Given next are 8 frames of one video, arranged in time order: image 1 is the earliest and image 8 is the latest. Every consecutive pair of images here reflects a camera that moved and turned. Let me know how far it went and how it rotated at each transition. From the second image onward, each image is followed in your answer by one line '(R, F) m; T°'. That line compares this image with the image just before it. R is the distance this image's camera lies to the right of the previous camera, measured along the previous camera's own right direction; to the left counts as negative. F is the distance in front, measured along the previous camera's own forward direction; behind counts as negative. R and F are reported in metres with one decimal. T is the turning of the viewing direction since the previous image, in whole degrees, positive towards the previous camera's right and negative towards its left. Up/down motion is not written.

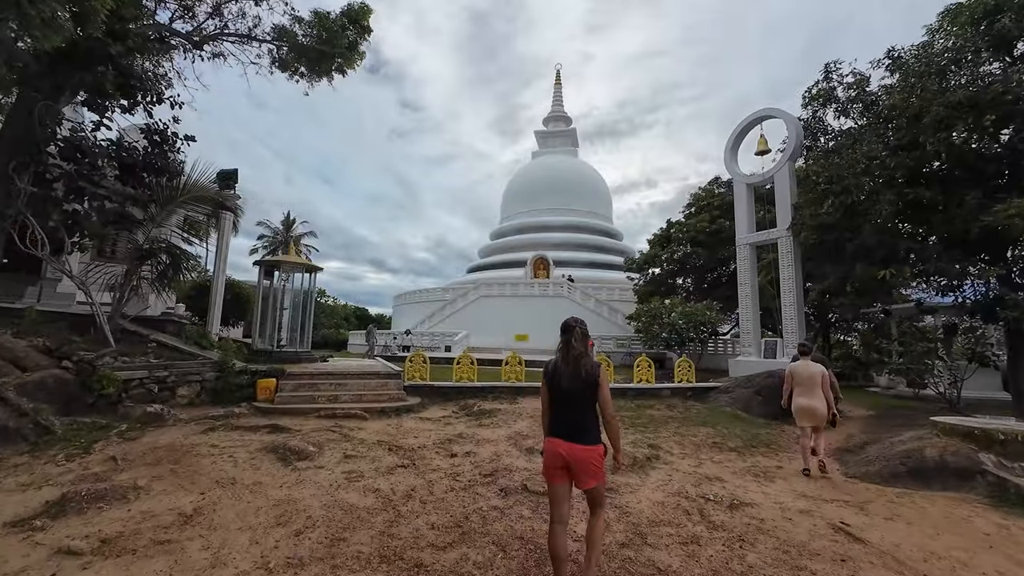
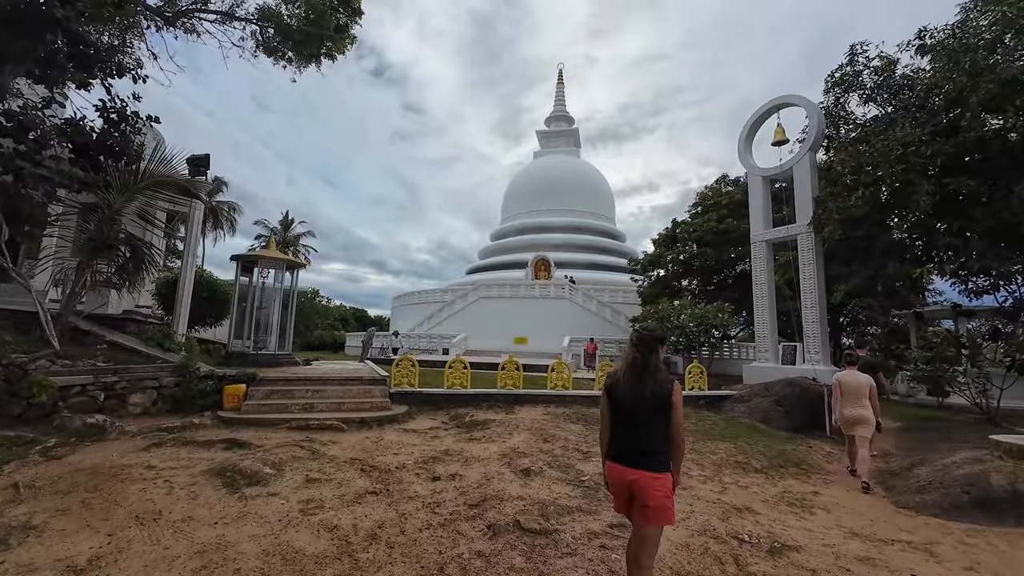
(+0.1, +0.8) m; 0°
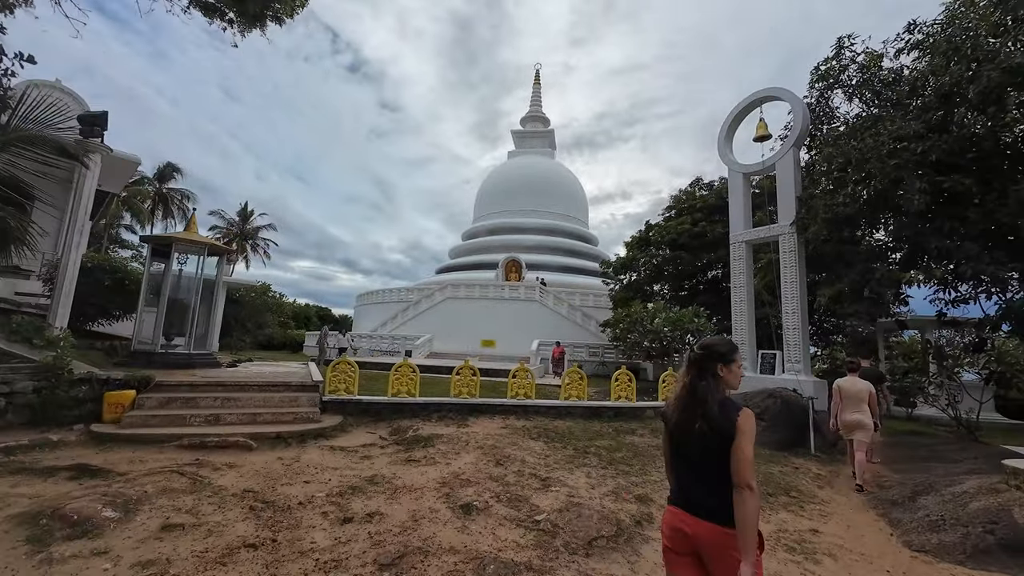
(+0.3, +1.0) m; +4°
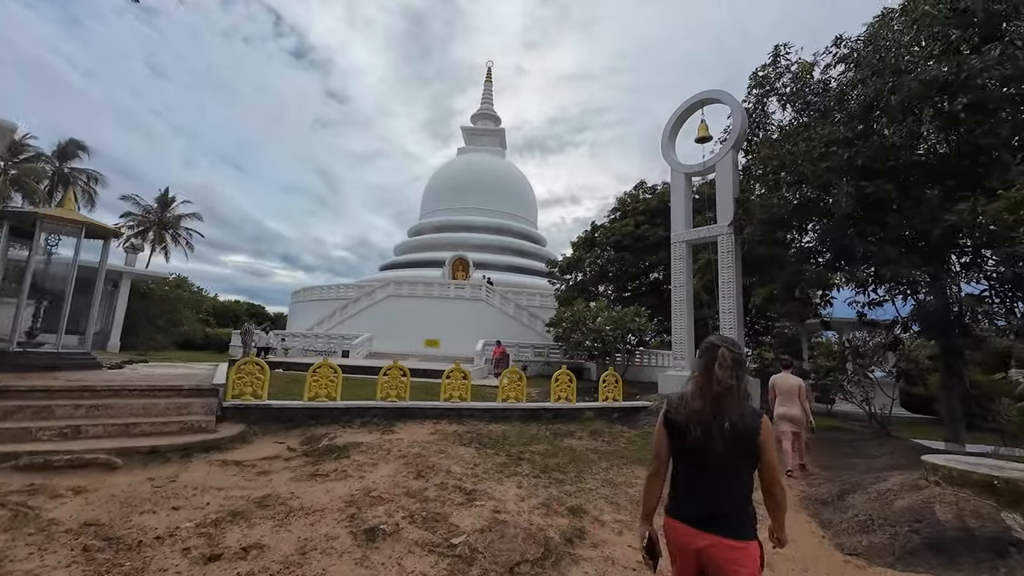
(+0.3, +0.5) m; +7°
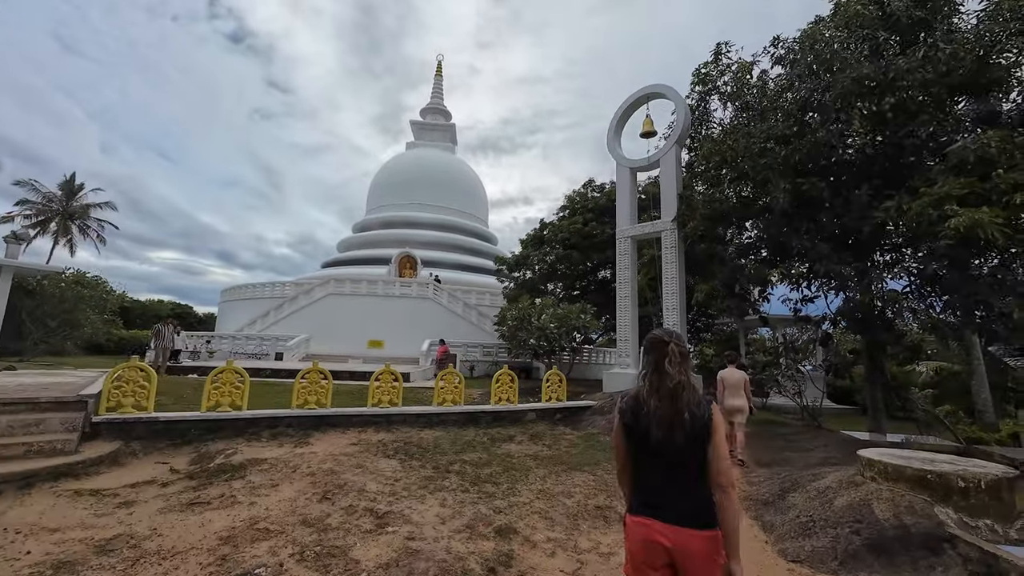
(+0.3, +0.5) m; +6°
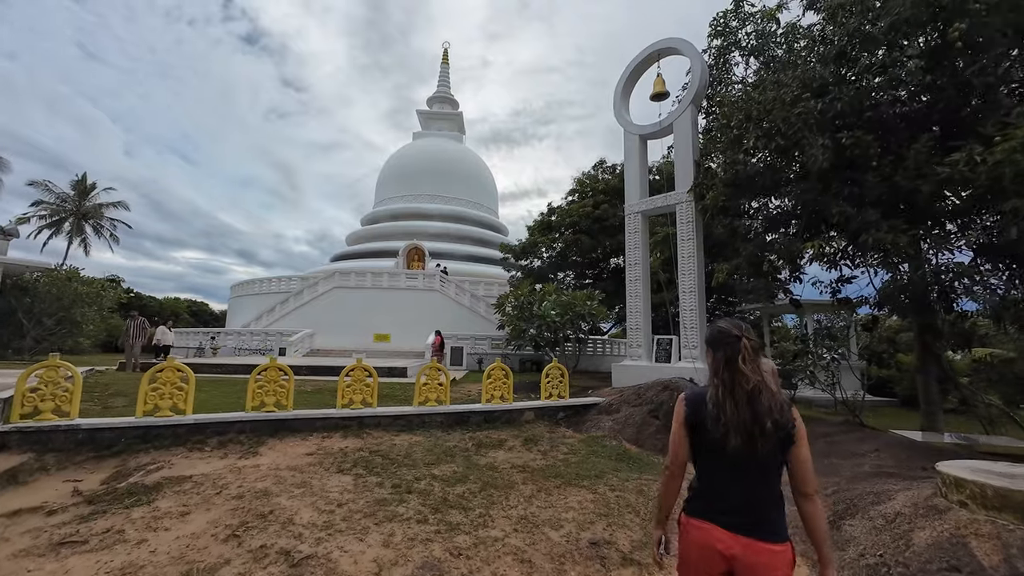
(+0.4, +1.0) m; -2°
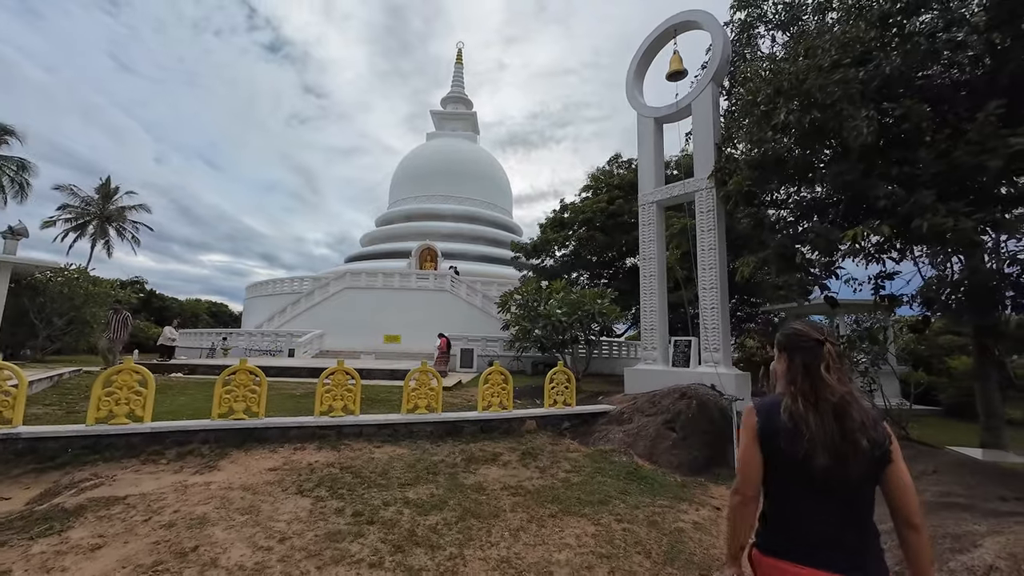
(+0.3, +0.7) m; -2°
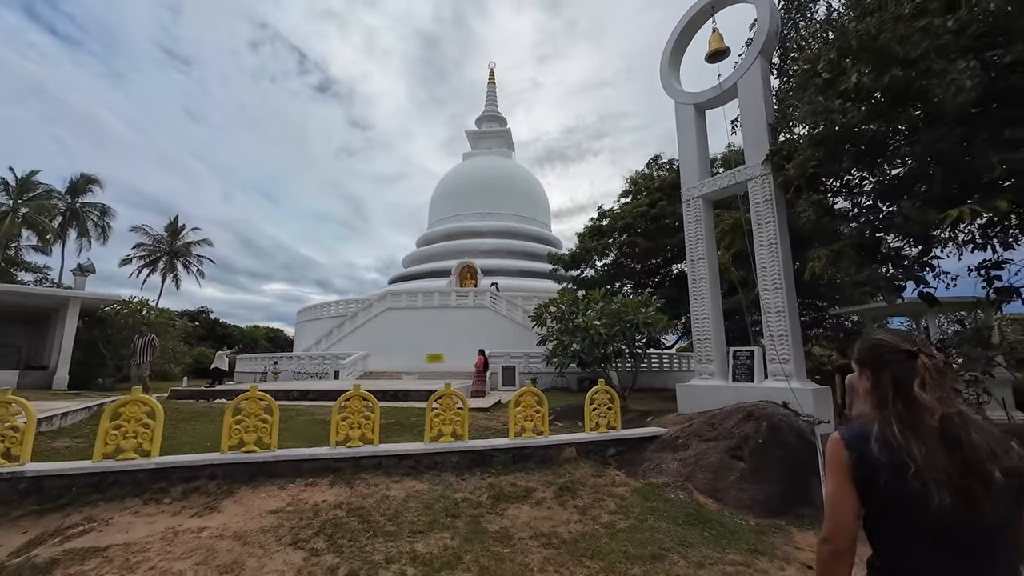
(+0.2, +0.6) m; -6°
